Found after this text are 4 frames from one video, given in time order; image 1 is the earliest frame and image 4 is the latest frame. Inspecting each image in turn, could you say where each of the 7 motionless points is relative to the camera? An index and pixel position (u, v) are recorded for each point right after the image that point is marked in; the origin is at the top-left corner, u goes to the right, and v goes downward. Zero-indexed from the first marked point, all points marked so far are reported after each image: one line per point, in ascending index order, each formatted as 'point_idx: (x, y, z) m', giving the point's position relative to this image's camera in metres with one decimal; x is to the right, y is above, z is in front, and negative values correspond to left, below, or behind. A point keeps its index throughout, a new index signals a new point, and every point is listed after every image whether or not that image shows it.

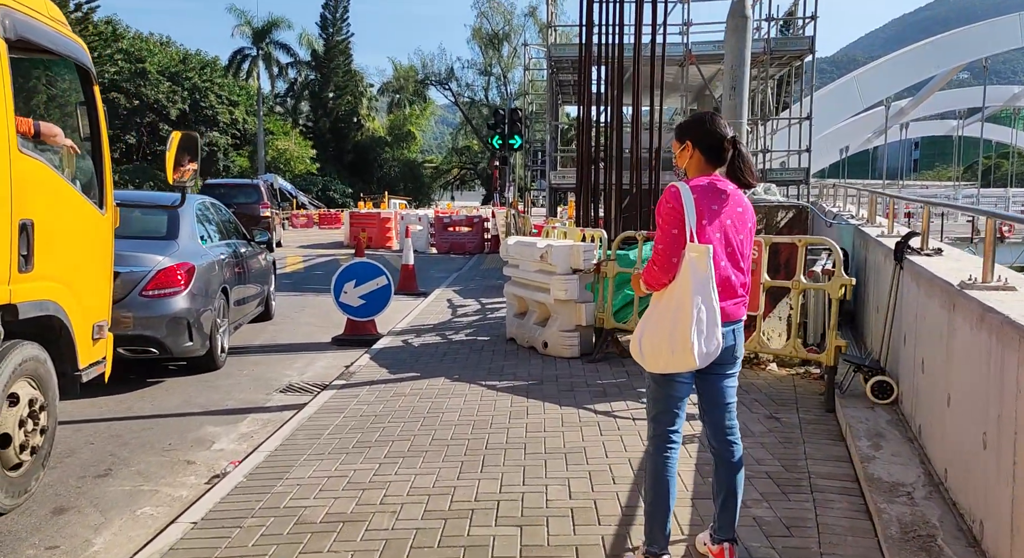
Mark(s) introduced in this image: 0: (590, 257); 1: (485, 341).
0: (+0.7, +0.2, +8.7) m
1: (-0.3, -0.7, +10.3) m
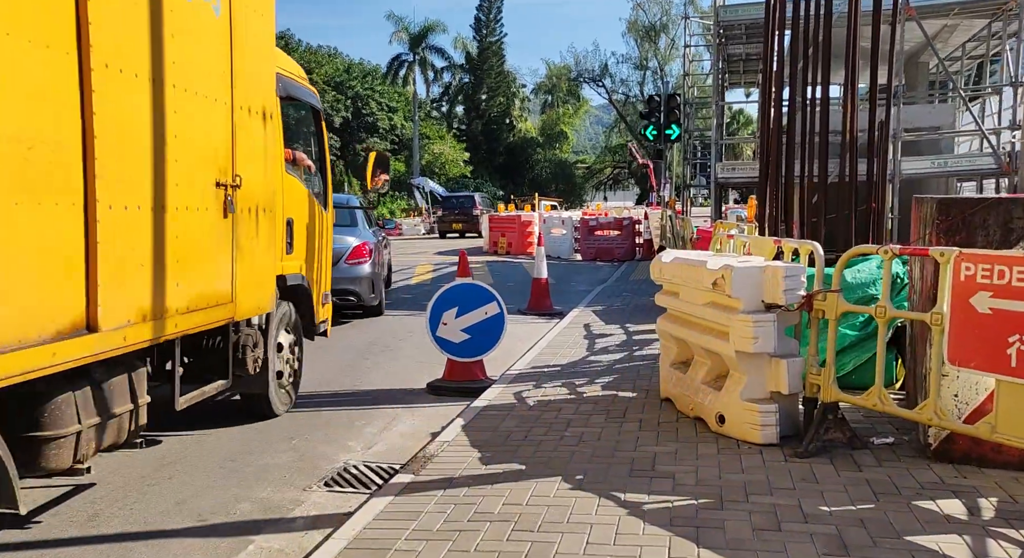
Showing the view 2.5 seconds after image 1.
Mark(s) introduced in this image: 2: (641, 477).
0: (+1.6, 0.0, +5.5) m
1: (+0.9, -0.9, +7.2) m
2: (+0.7, -1.1, +5.1) m
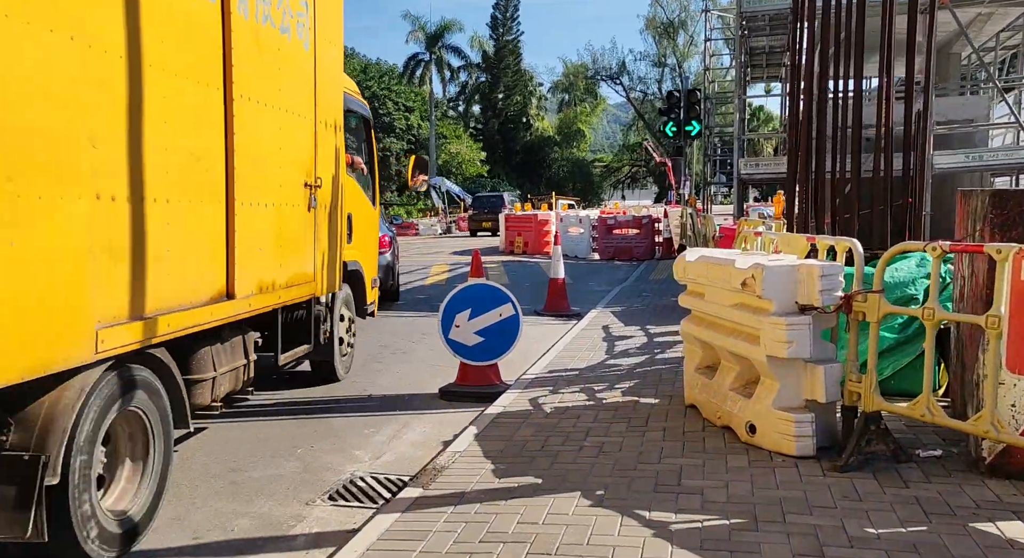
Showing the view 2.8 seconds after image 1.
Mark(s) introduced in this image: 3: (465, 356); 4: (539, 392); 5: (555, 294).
0: (+1.7, 0.0, +5.1) m
1: (+1.0, -0.9, +6.8) m
2: (+0.8, -1.1, +4.8) m
3: (-0.4, -0.6, +8.1) m
4: (+0.2, -0.9, +7.6) m
5: (+0.6, -0.2, +13.1) m
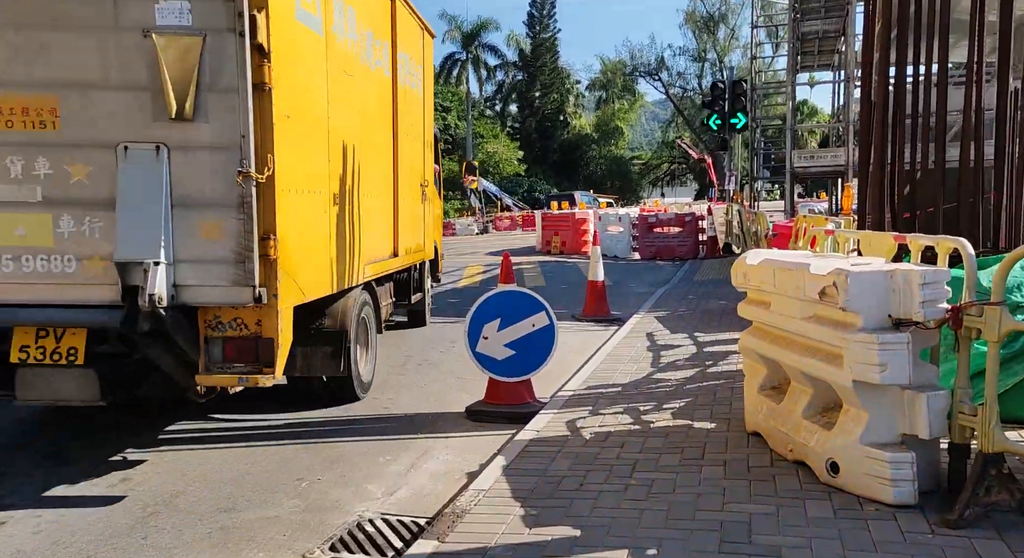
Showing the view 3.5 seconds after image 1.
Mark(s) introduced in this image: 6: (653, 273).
0: (+1.8, -0.1, +4.2) m
1: (+1.2, -0.9, +5.9) m
2: (+0.9, -1.1, +3.9) m
3: (-0.1, -0.7, +7.2) m
4: (+0.5, -0.9, +6.7) m
5: (+1.0, -0.2, +12.2) m
6: (+2.5, +0.1, +17.0) m
